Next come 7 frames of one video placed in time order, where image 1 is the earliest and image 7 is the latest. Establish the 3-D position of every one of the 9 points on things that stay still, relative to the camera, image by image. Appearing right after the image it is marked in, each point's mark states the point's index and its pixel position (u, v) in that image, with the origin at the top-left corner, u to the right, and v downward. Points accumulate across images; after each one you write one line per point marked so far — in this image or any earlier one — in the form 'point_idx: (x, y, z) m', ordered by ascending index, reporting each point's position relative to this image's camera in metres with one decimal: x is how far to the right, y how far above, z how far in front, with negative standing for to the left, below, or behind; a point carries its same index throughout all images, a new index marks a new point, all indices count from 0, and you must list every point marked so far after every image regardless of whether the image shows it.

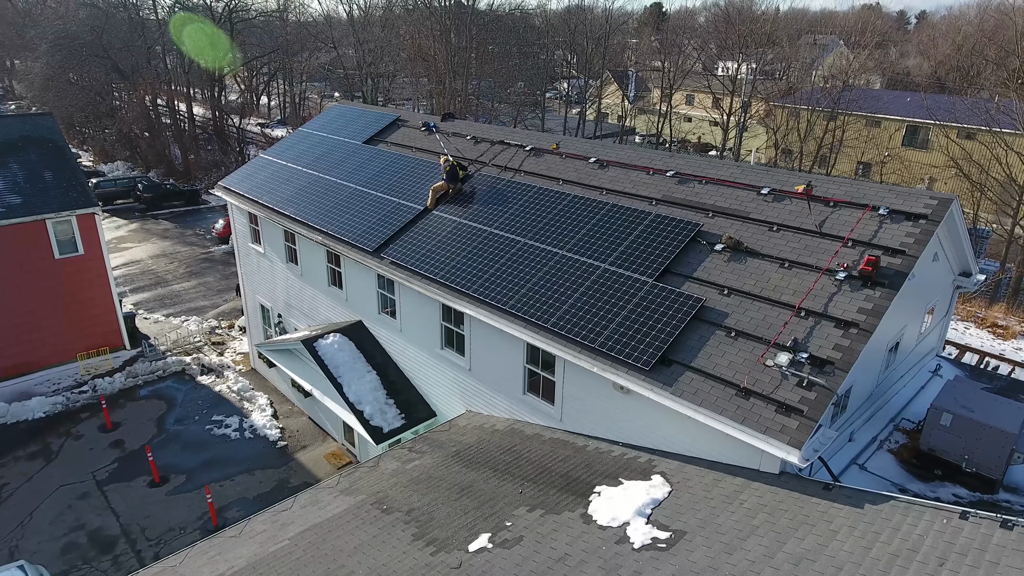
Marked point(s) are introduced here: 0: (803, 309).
0: (+2.9, -0.2, +5.8) m
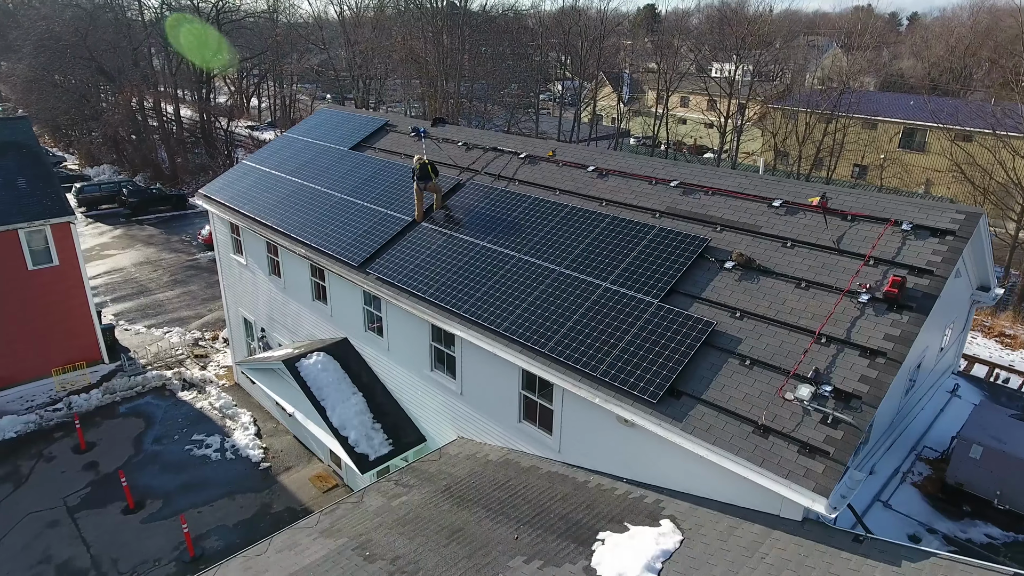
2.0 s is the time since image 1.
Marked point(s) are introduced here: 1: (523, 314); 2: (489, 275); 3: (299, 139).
0: (+2.8, -0.4, +5.3) m
1: (+0.1, -0.3, +6.6) m
2: (-0.3, +0.1, +7.3) m
3: (-4.7, +3.3, +13.0) m
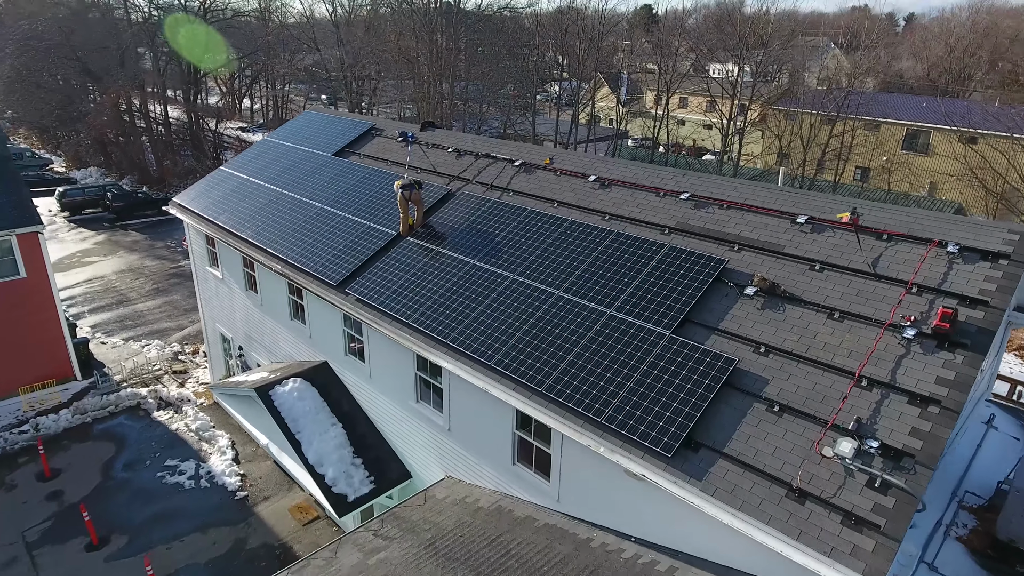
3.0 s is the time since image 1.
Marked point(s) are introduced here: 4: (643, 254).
0: (+2.7, -0.7, +4.6) m
1: (0.0, -0.6, +5.9) m
2: (-0.4, -0.1, +6.6) m
3: (-4.8, +3.0, +12.2) m
4: (+1.4, +0.4, +6.3) m
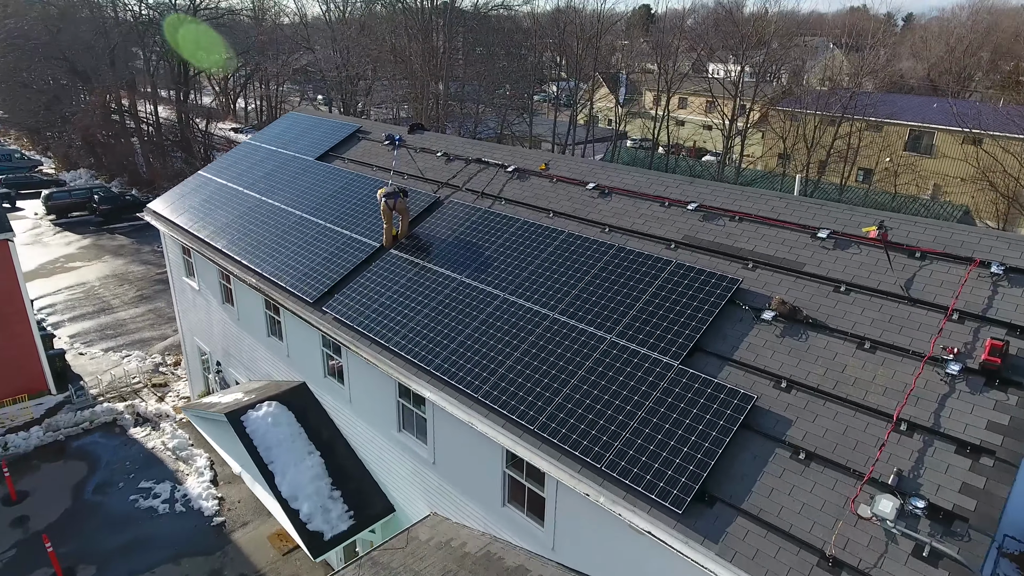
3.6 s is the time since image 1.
0: (+2.7, -0.9, +4.0) m
1: (0.0, -0.8, +5.3) m
2: (-0.5, -0.3, +6.0) m
3: (-4.9, +2.8, +11.6) m
4: (+1.3, +0.1, +5.7) m
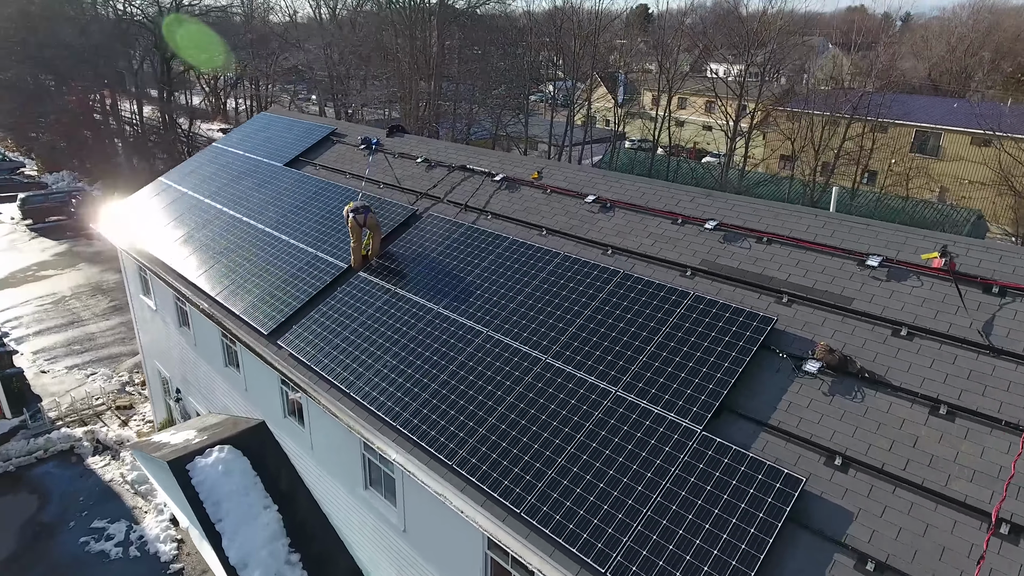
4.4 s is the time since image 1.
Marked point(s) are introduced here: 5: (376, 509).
0: (+2.5, -1.2, +3.0) m
1: (-0.2, -1.1, +4.3) m
2: (-0.6, -0.6, +5.0) m
3: (-5.1, +2.5, +10.6) m
4: (+1.2, -0.1, +4.8) m
5: (-1.3, -2.0, +5.5) m
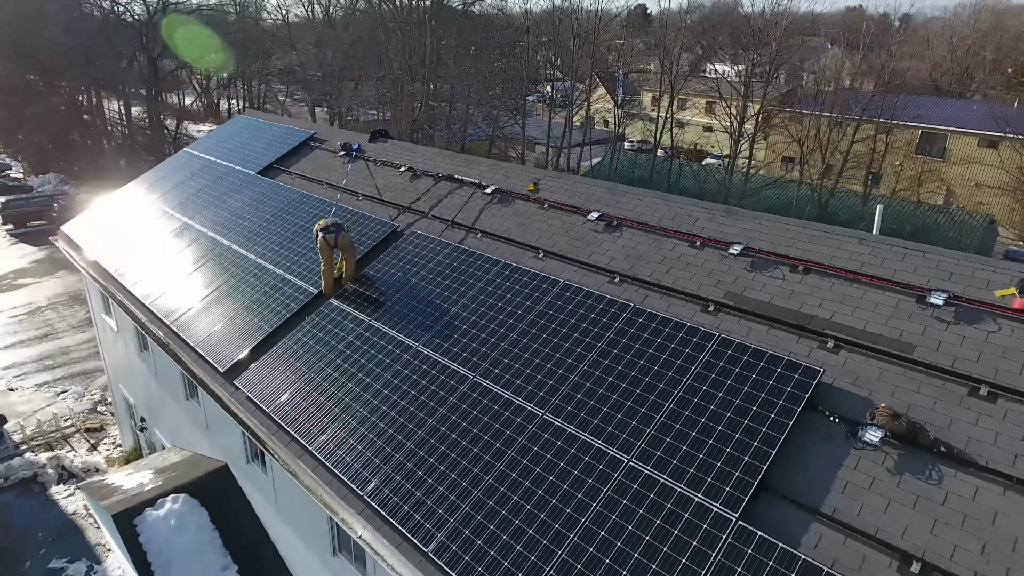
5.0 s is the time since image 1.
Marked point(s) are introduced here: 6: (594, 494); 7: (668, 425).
0: (+2.5, -1.5, +2.3) m
1: (-0.2, -1.4, +3.5) m
2: (-0.7, -0.9, +4.2) m
3: (-5.1, +2.2, +9.8) m
4: (+1.1, -0.4, +4.0) m
5: (-1.3, -2.3, +4.7) m
6: (+0.5, -1.2, +3.4) m
7: (+1.0, -0.8, +3.6) m
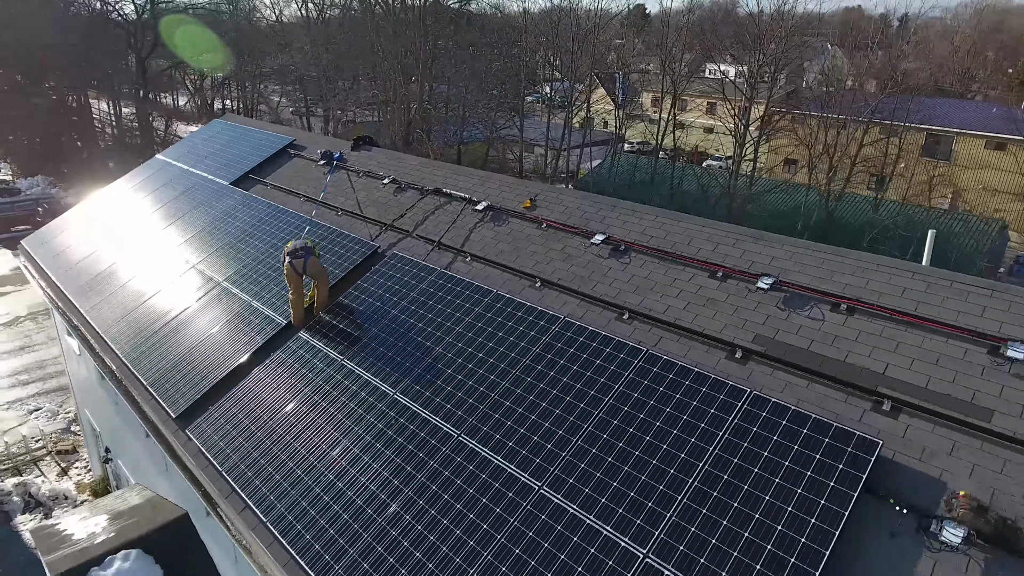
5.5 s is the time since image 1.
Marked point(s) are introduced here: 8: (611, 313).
0: (+2.4, -1.7, +1.6) m
1: (-0.3, -1.6, +2.9) m
2: (-0.7, -1.2, +3.6) m
3: (-5.2, +1.9, +9.2) m
4: (+1.1, -0.7, +3.3) m
5: (-1.4, -2.6, +4.1) m
6: (+0.4, -1.5, +2.7) m
7: (+0.9, -1.1, +3.0) m
8: (+0.7, -0.2, +4.3) m
